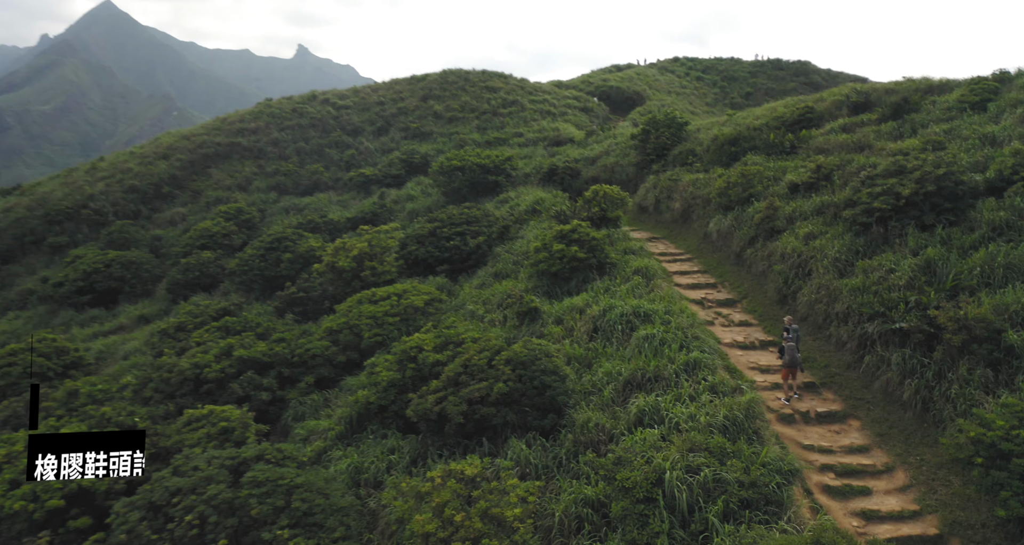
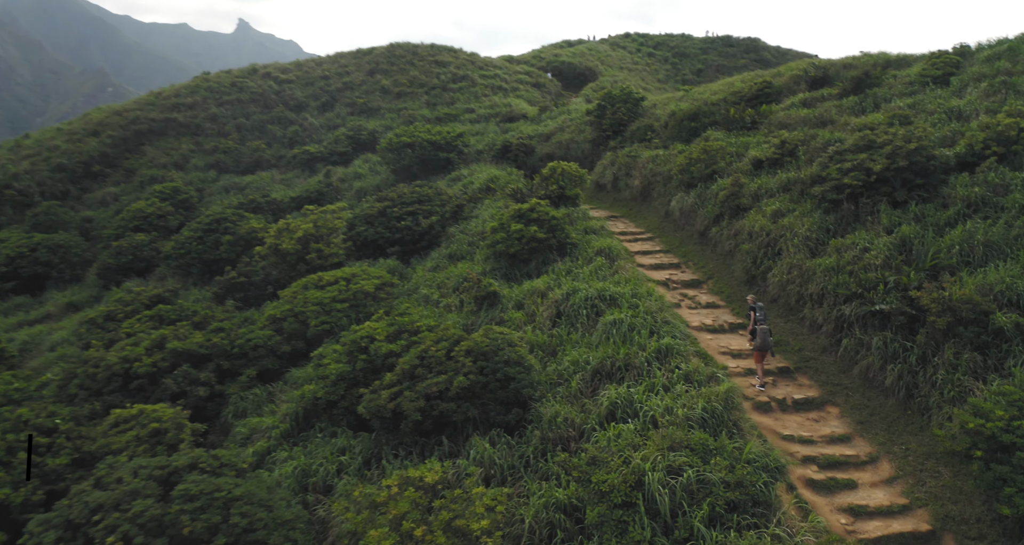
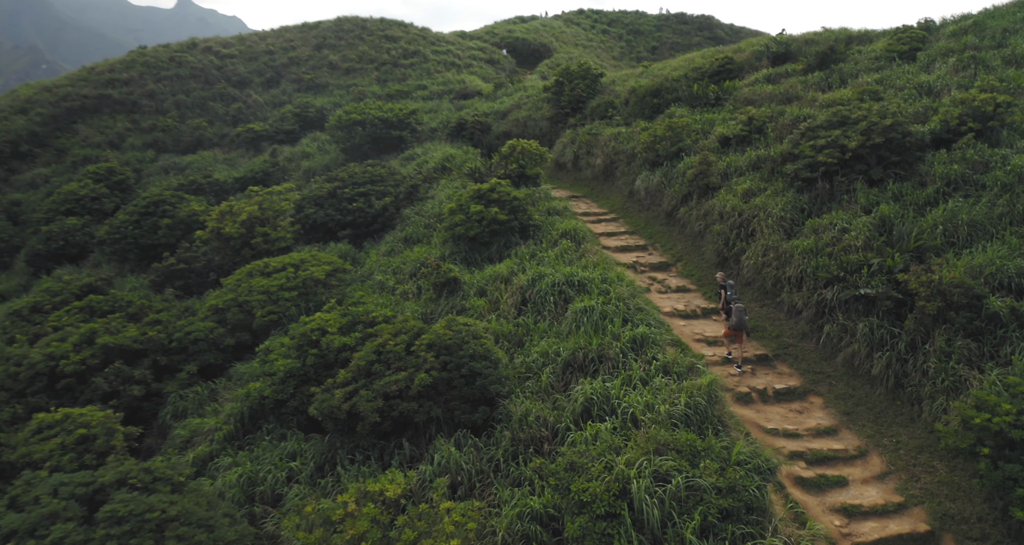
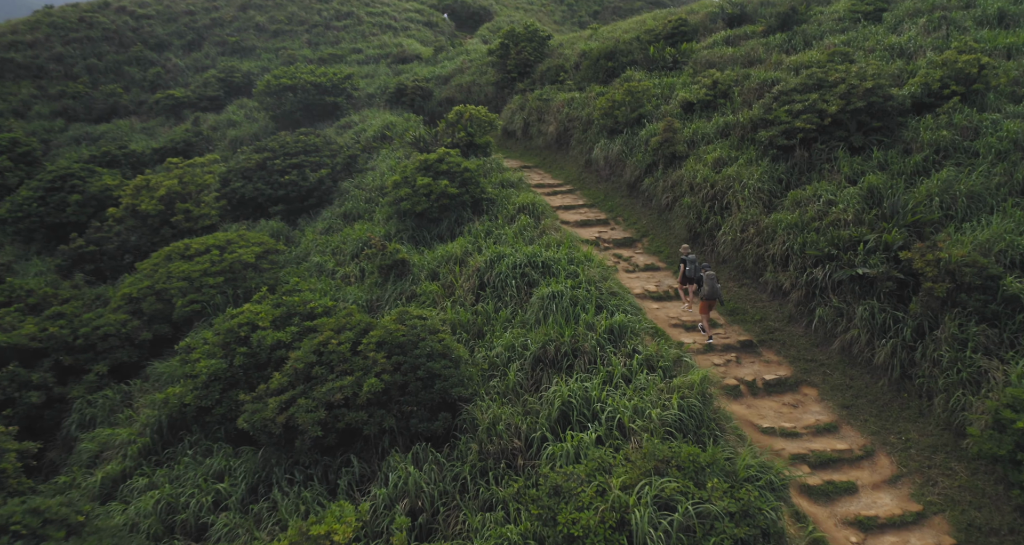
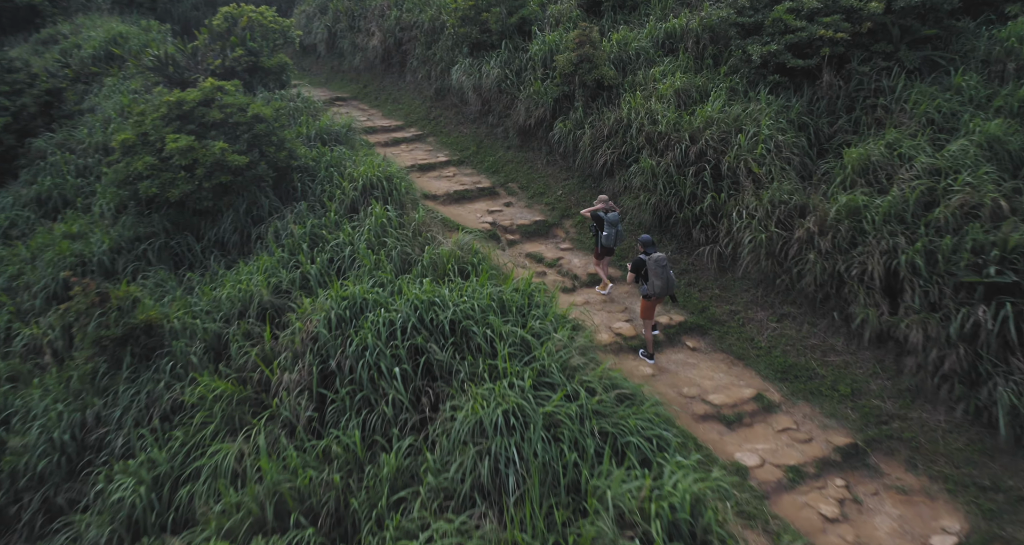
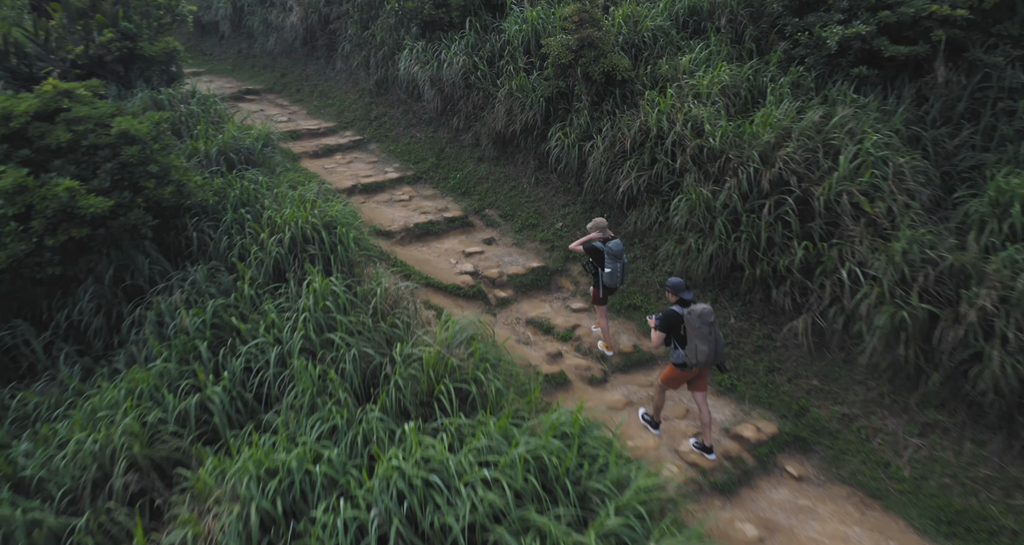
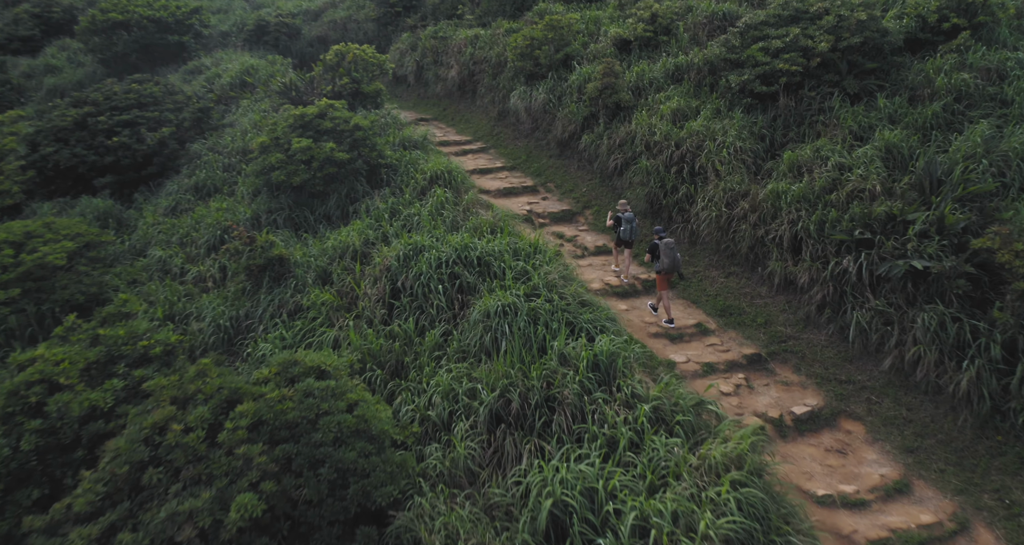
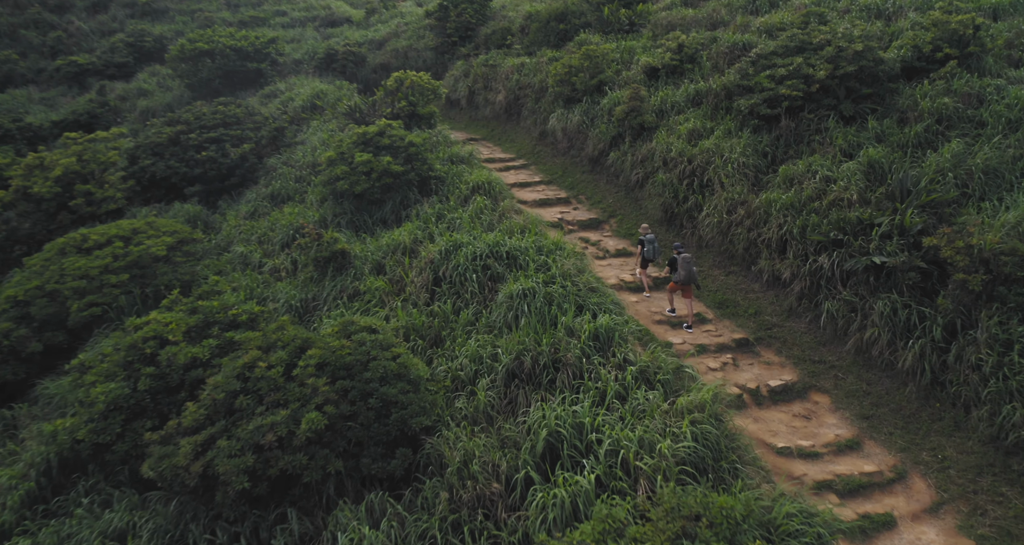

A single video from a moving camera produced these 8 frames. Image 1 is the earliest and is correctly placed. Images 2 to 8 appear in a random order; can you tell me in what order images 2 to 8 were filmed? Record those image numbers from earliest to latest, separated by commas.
2, 3, 4, 8, 7, 5, 6
